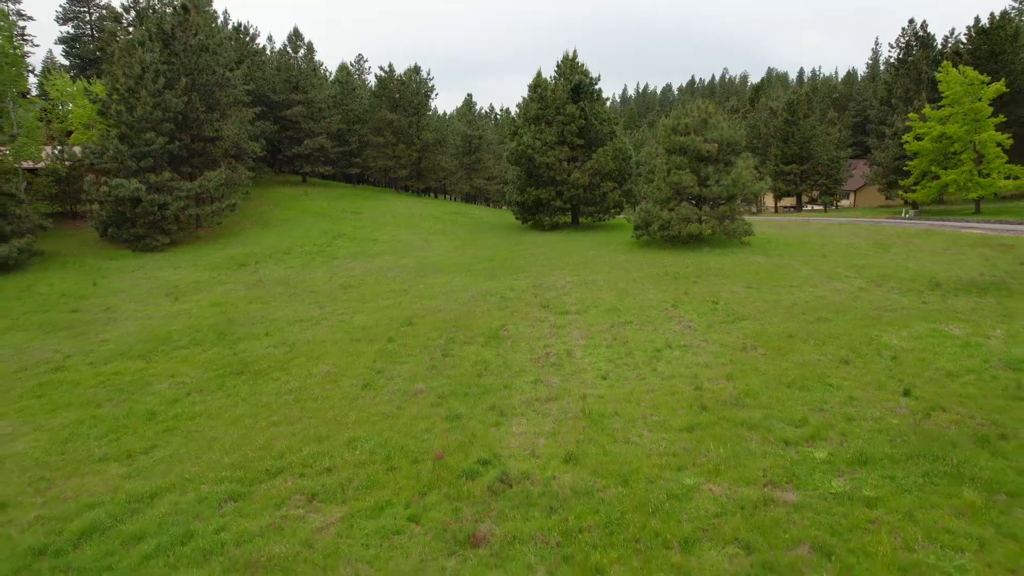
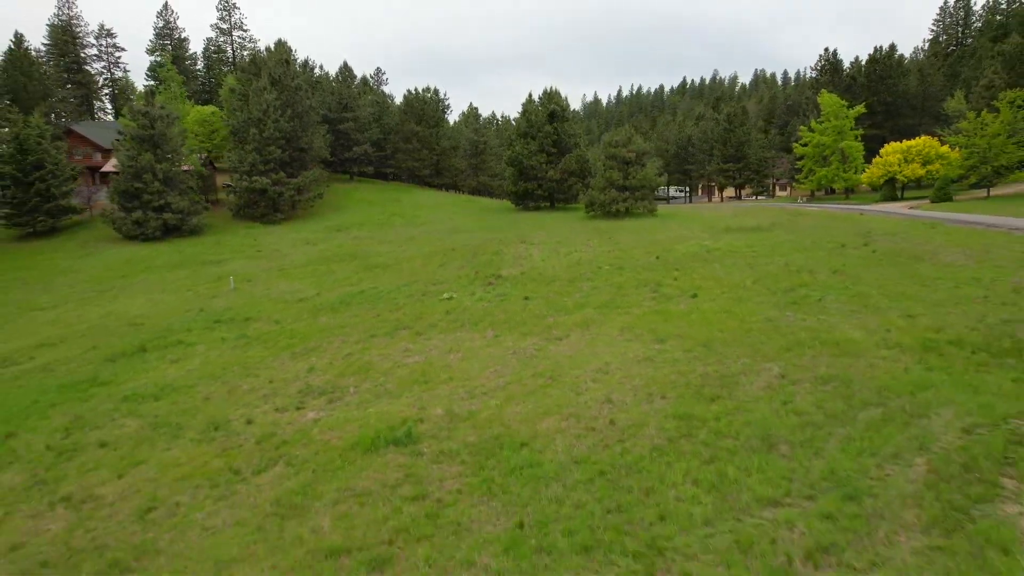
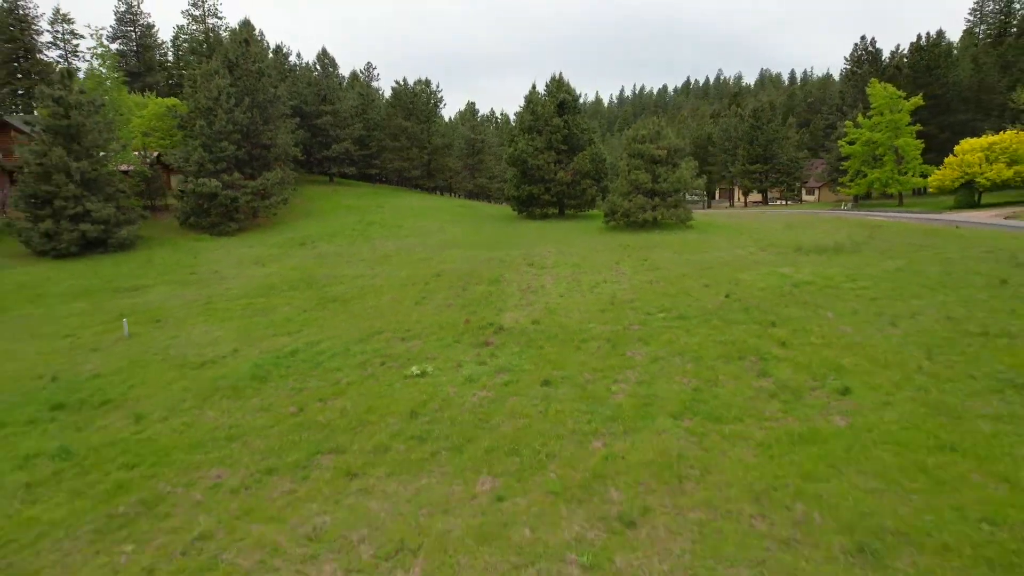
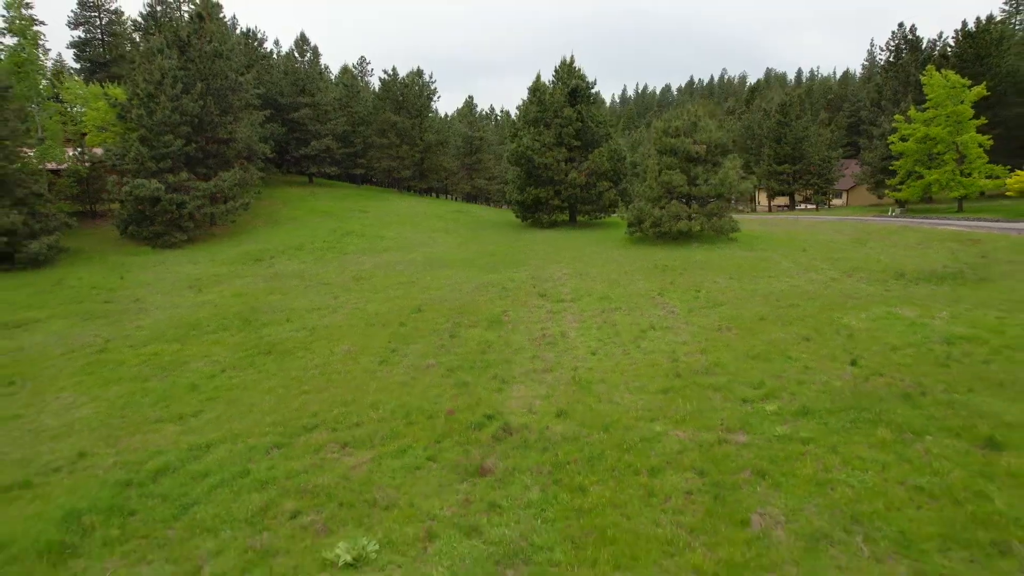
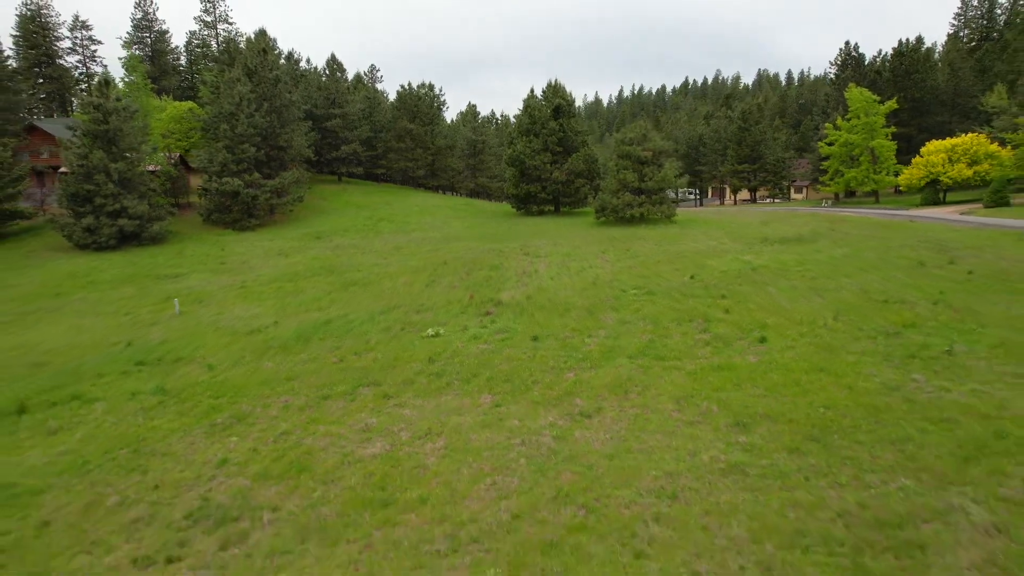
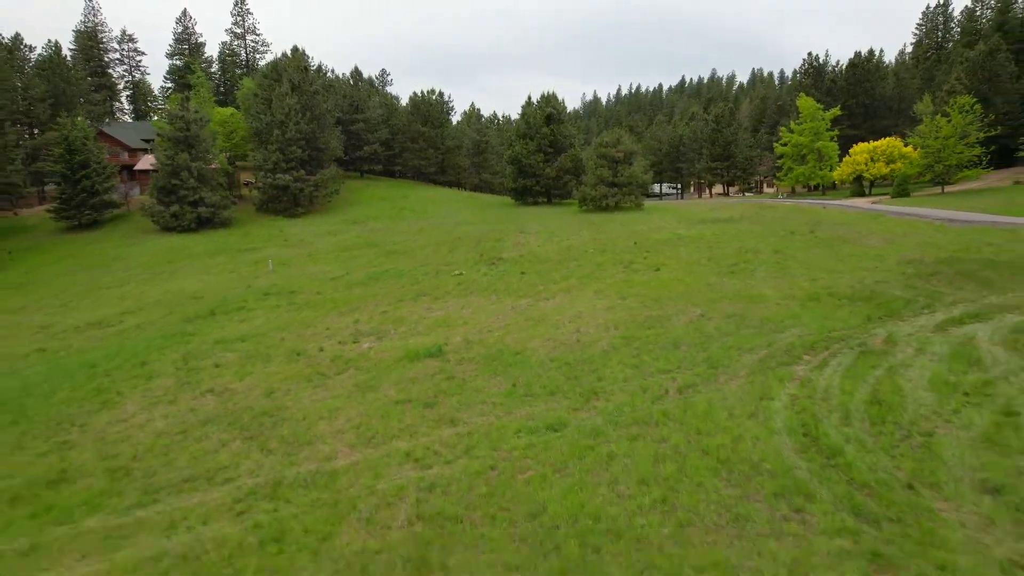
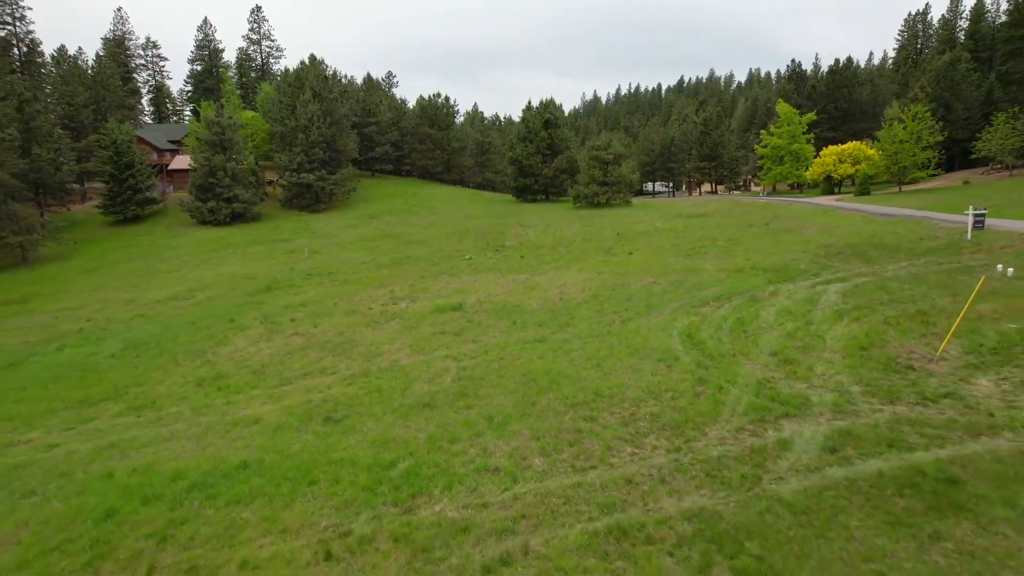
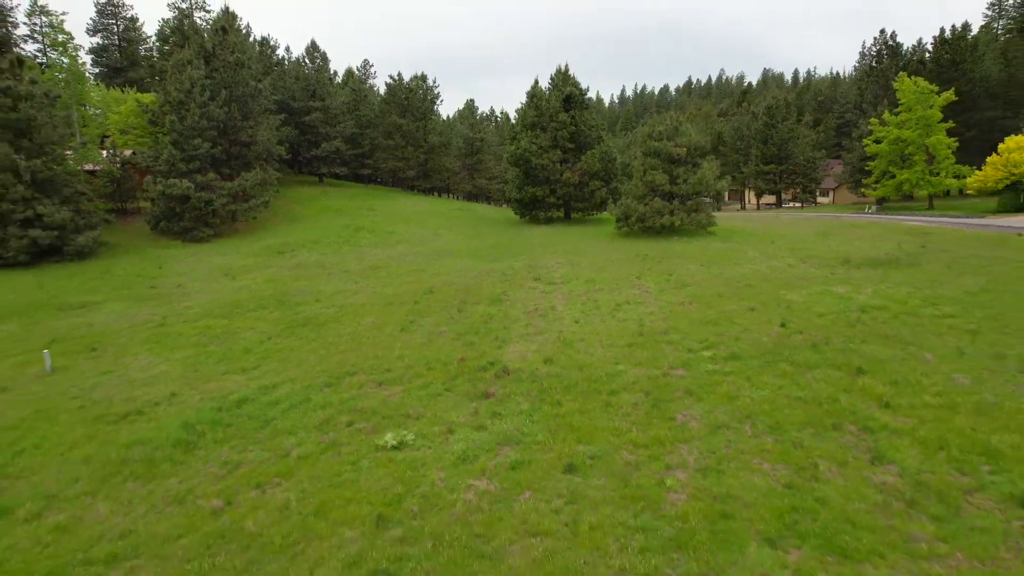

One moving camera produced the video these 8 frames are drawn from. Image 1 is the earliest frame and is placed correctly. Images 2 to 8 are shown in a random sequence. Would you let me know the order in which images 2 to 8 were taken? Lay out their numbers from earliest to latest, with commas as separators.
4, 8, 3, 5, 2, 6, 7
